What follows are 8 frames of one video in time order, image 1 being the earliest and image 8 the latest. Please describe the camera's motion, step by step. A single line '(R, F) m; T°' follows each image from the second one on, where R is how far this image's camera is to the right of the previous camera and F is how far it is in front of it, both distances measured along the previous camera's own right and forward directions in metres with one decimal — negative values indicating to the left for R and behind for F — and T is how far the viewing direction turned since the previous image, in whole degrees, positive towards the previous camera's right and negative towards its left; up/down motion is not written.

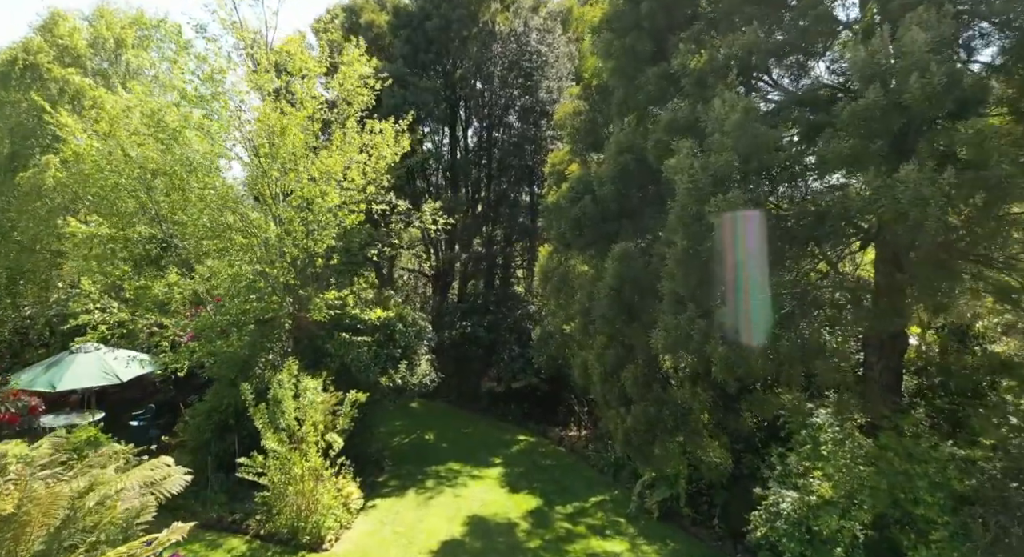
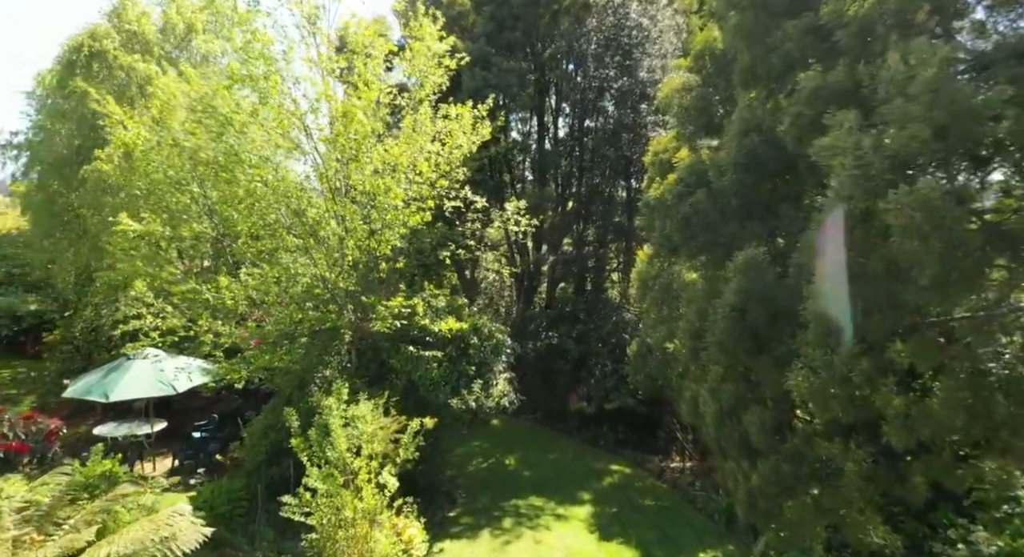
(0.0, +1.5) m; -8°
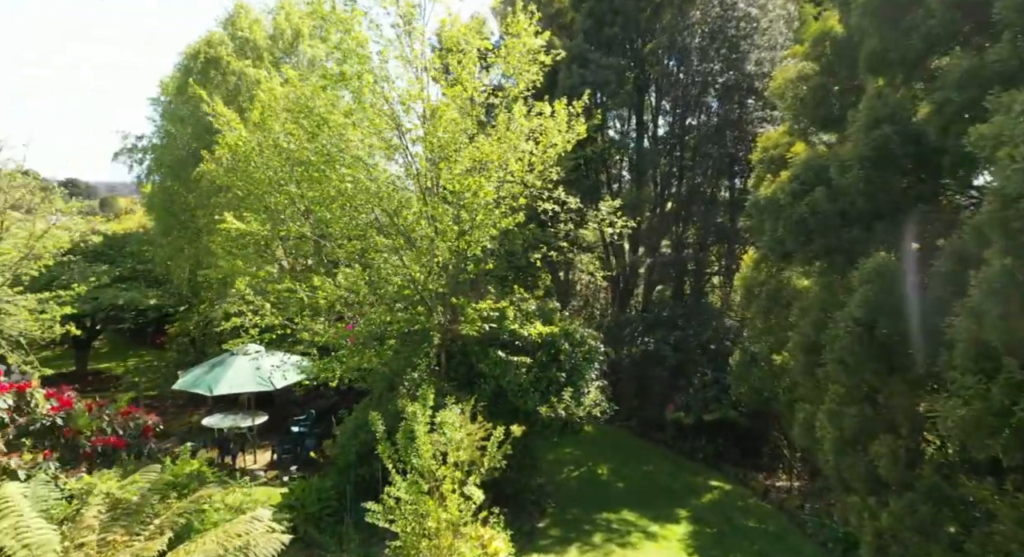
(0.0, +0.4) m; -8°
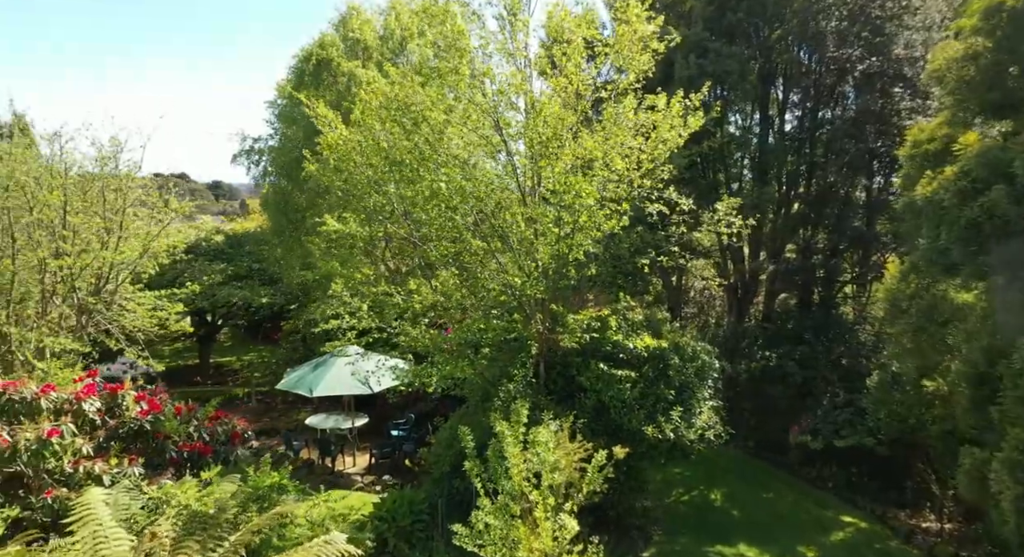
(+0.1, +0.6) m; -9°
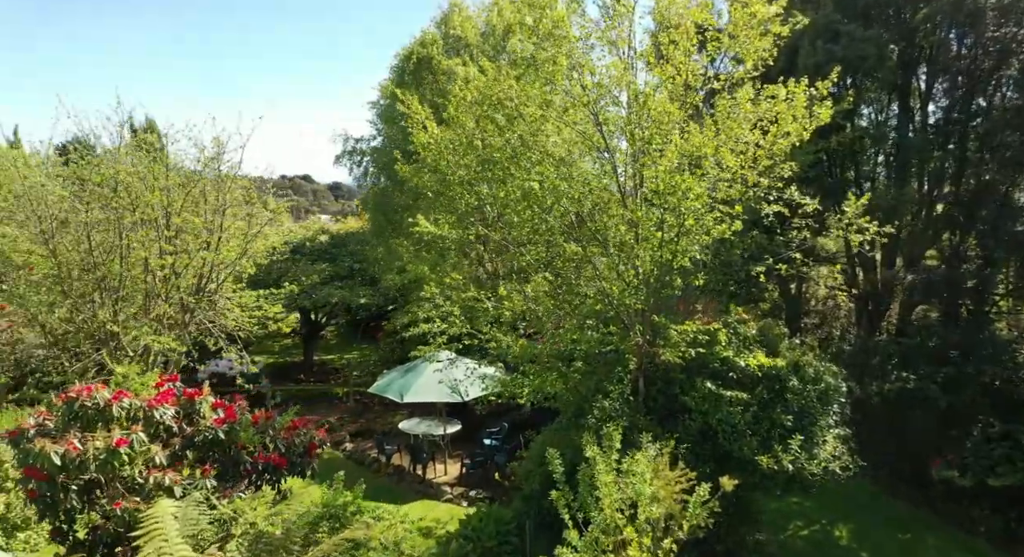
(+0.1, +0.5) m; -9°
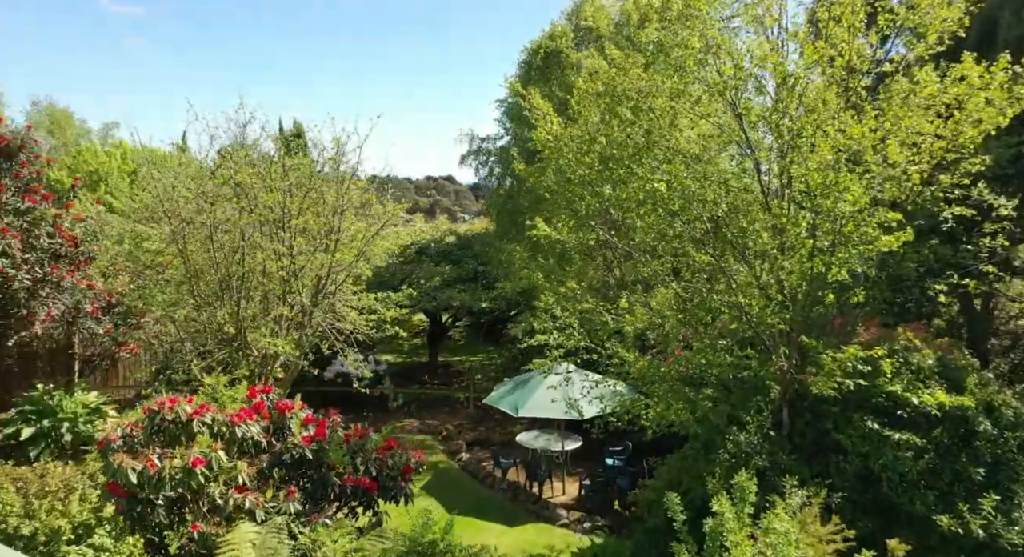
(+0.1, +0.7) m; -11°
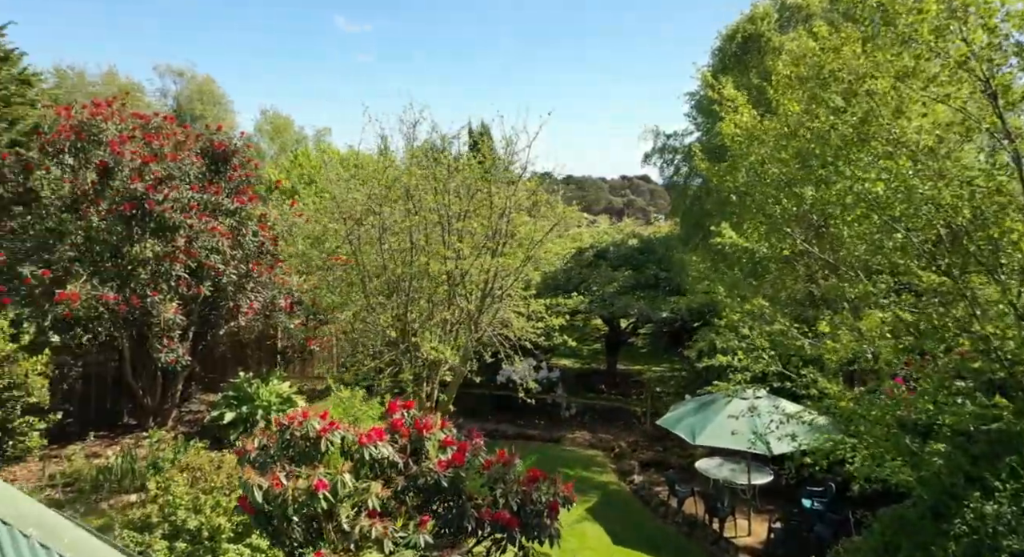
(+0.2, +0.6) m; -16°
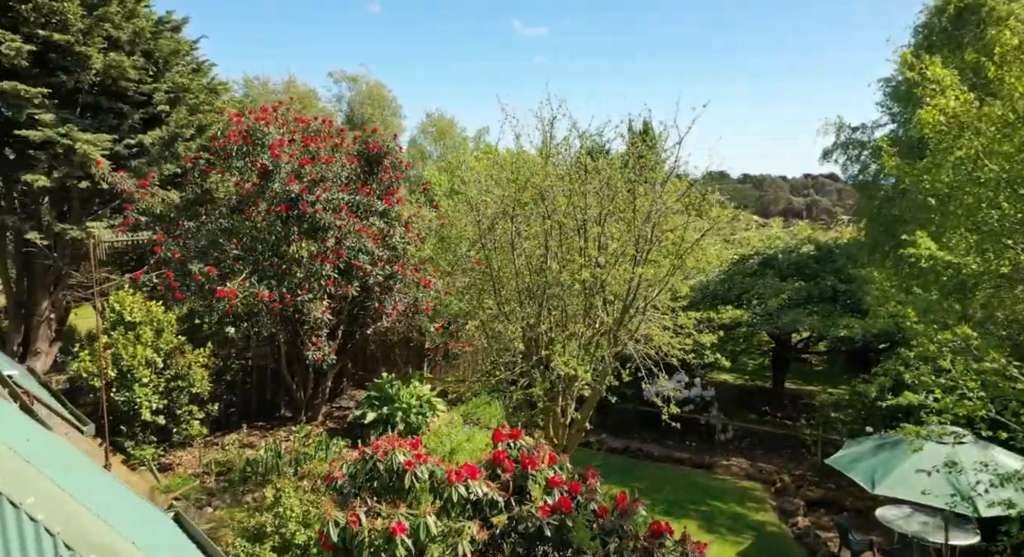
(+0.2, +0.6) m; -14°
